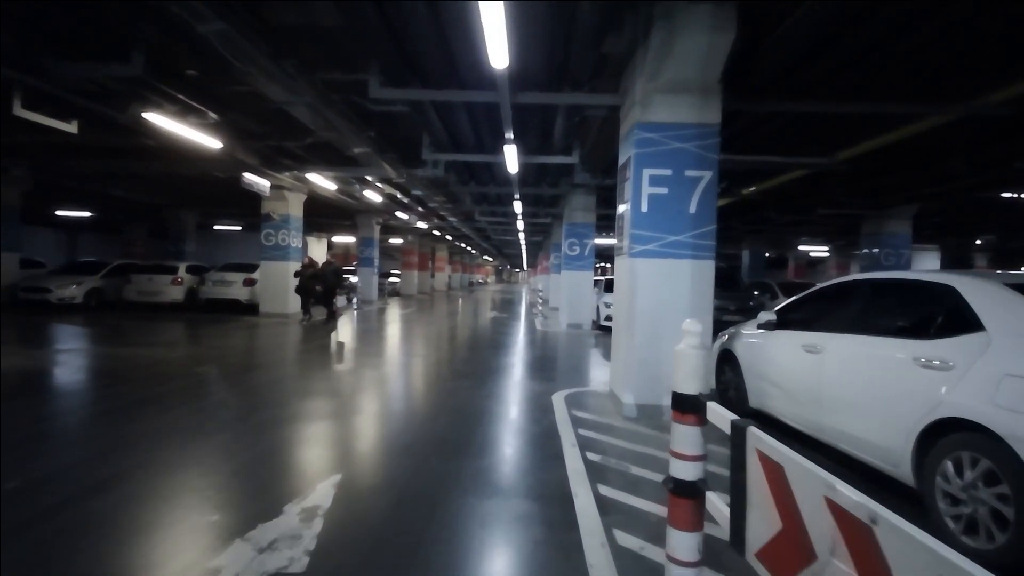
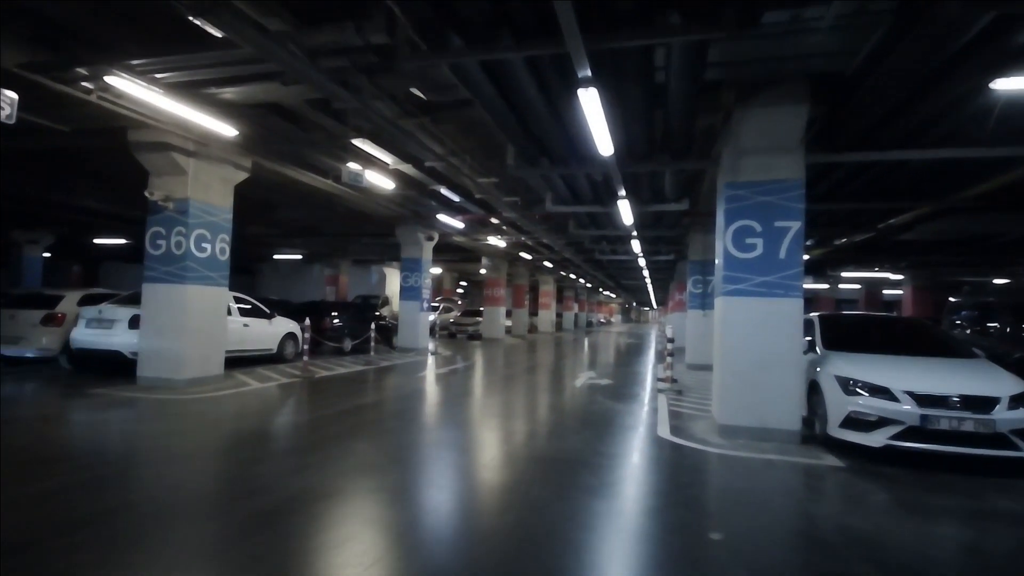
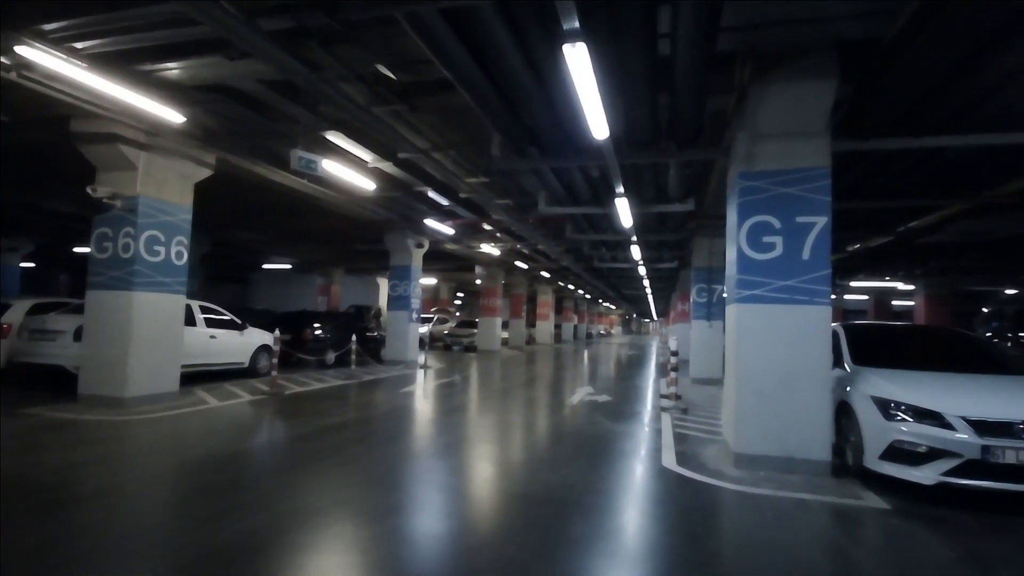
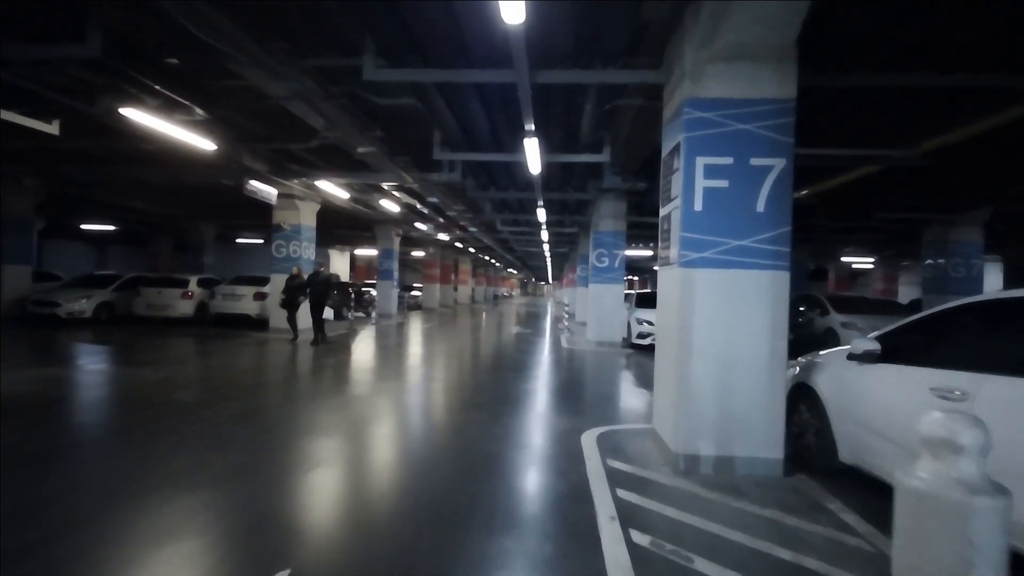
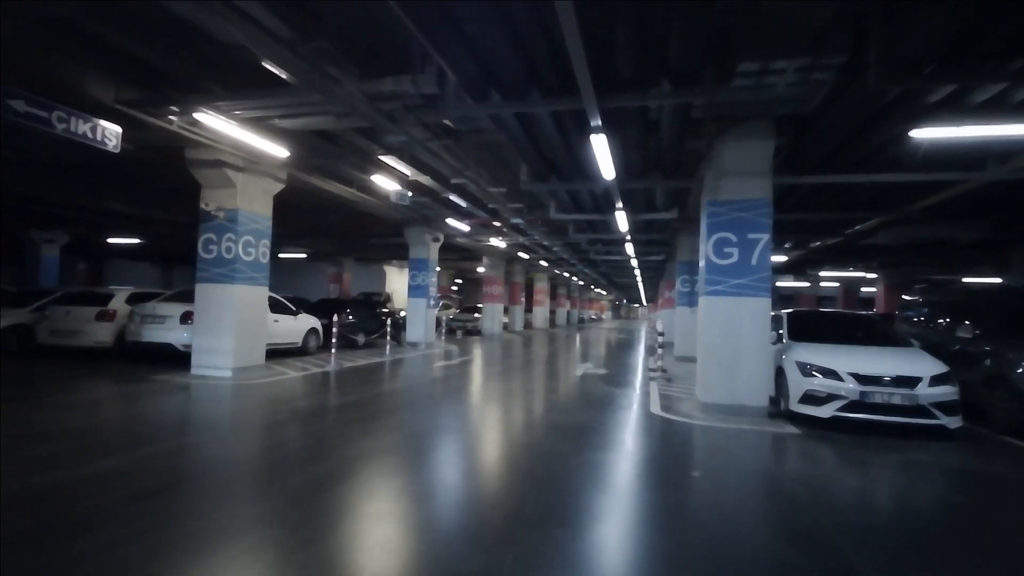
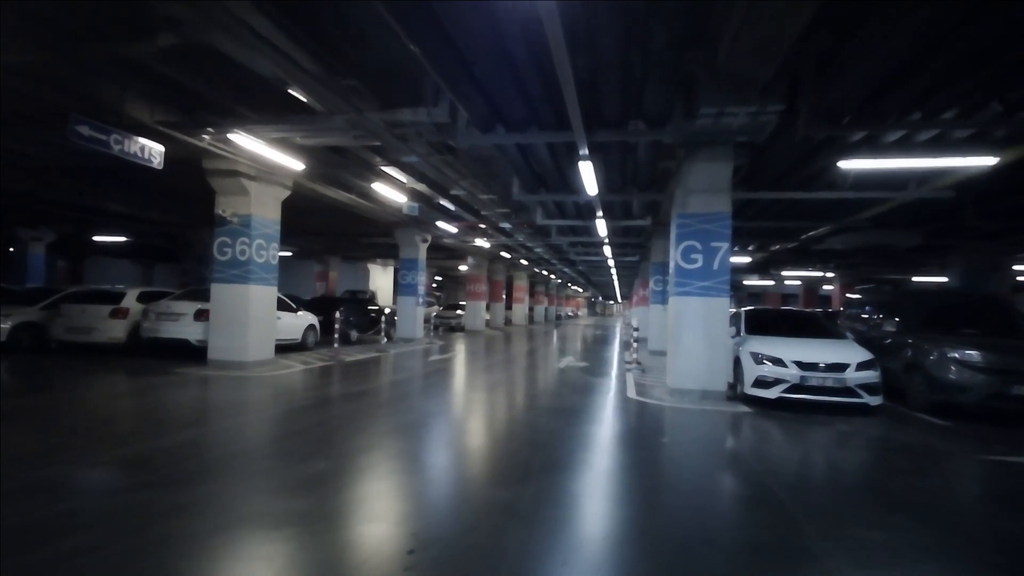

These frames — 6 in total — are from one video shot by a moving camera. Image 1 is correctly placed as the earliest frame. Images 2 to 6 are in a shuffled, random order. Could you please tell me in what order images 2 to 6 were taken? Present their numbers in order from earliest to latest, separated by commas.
4, 6, 5, 2, 3
